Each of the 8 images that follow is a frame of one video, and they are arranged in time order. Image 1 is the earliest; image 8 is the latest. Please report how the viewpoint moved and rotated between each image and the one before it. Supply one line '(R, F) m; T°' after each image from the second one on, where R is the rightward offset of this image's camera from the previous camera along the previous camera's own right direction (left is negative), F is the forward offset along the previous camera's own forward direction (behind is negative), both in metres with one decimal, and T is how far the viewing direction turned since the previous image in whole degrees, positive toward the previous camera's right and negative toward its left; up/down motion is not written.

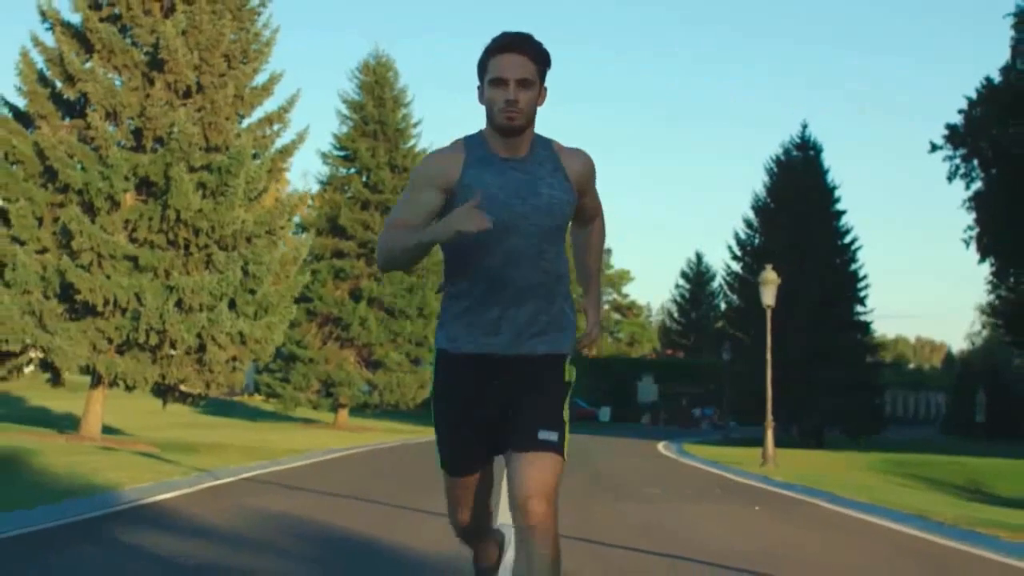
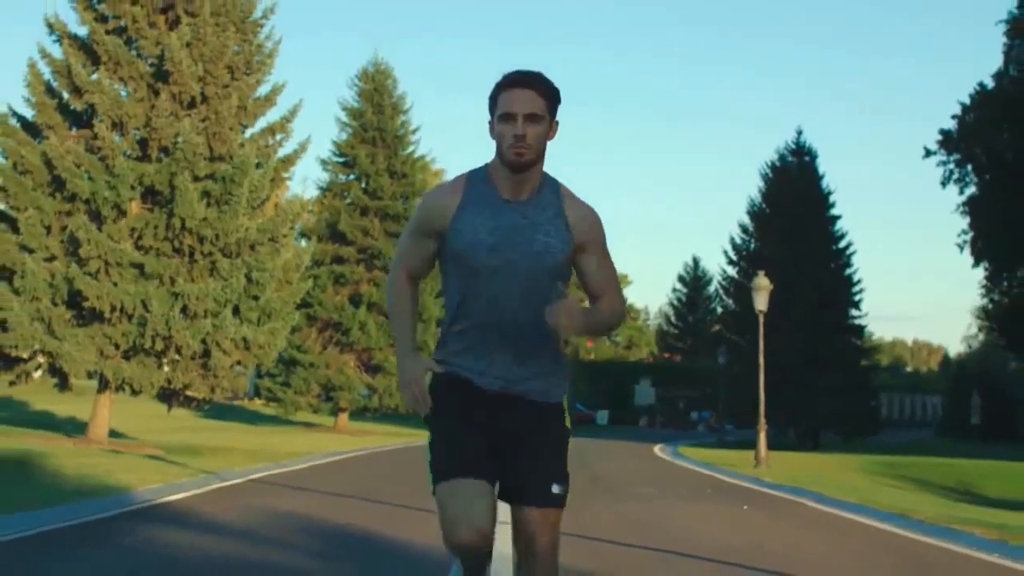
(0.0, -0.5) m; 0°
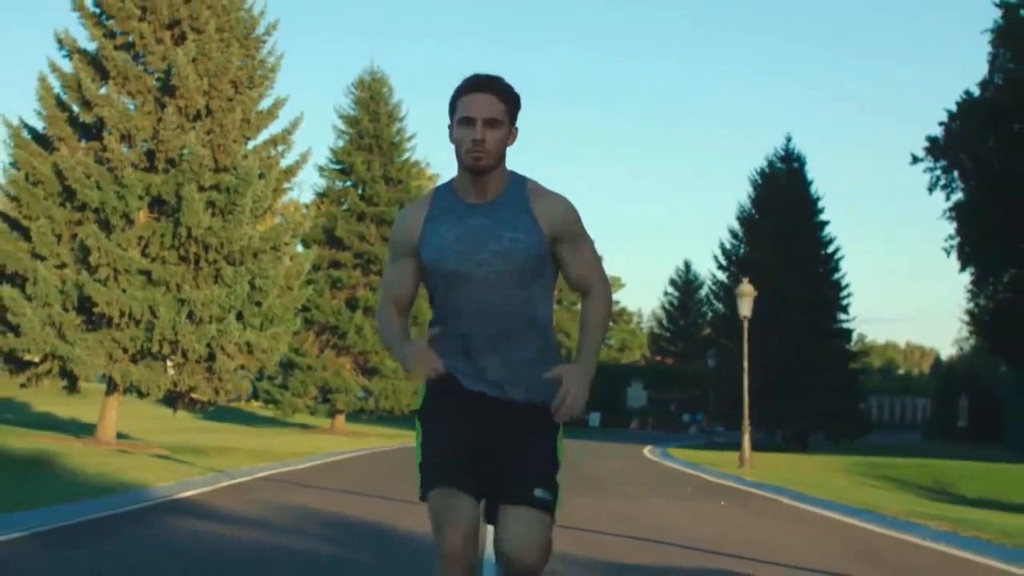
(0.0, -1.0) m; 0°
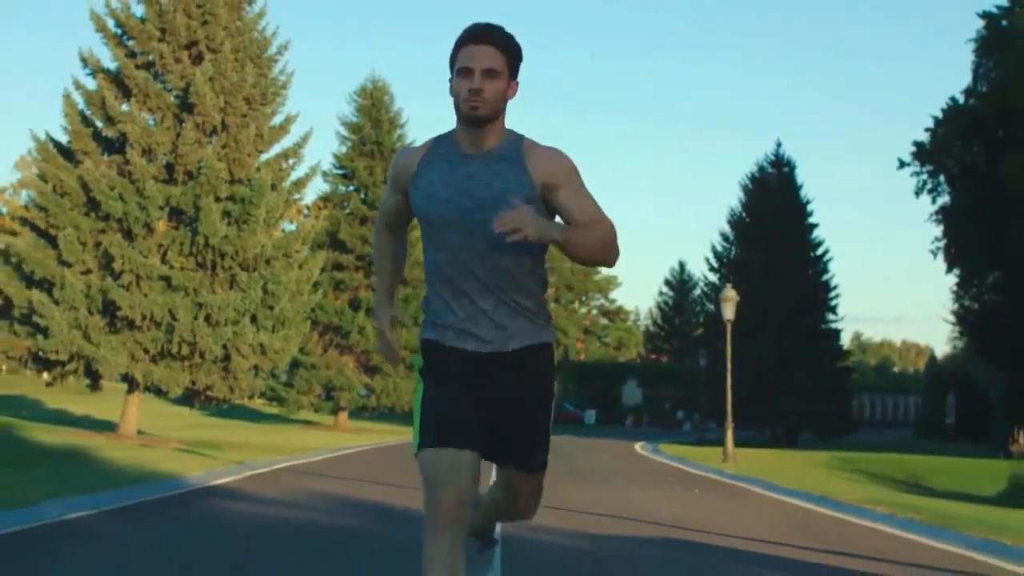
(0.0, -1.7) m; 0°
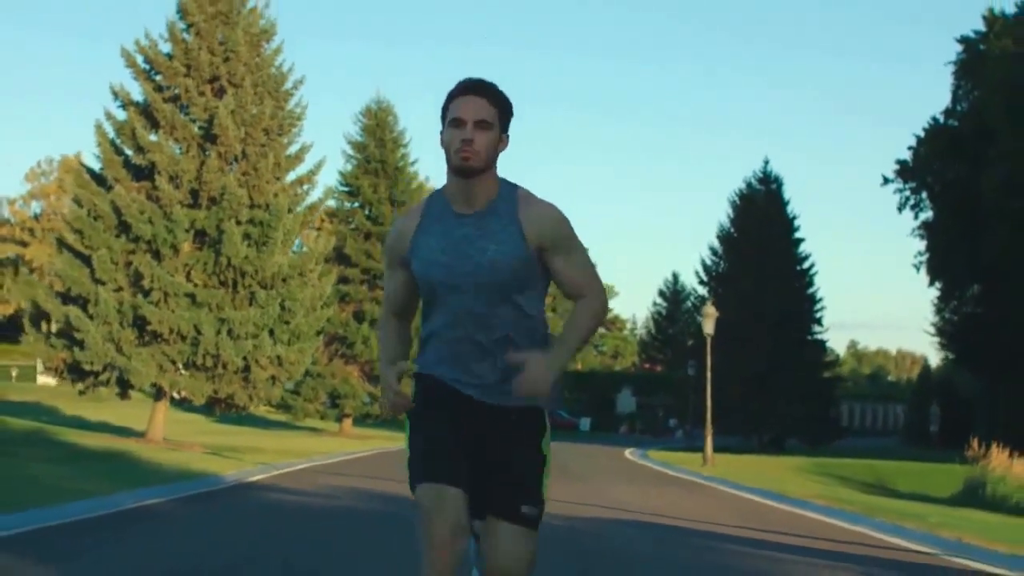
(0.0, -2.4) m; 0°
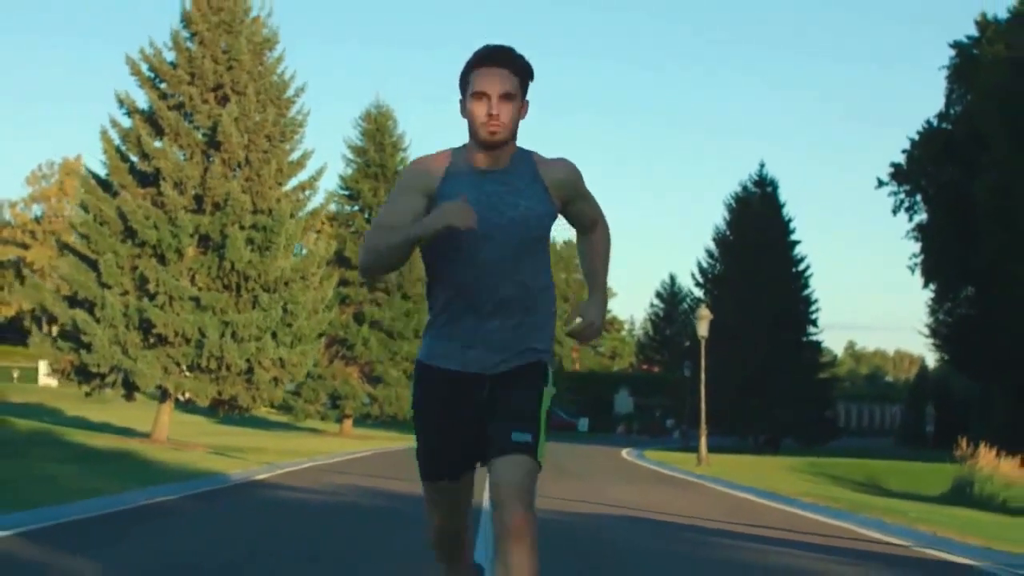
(0.0, -0.6) m; 0°
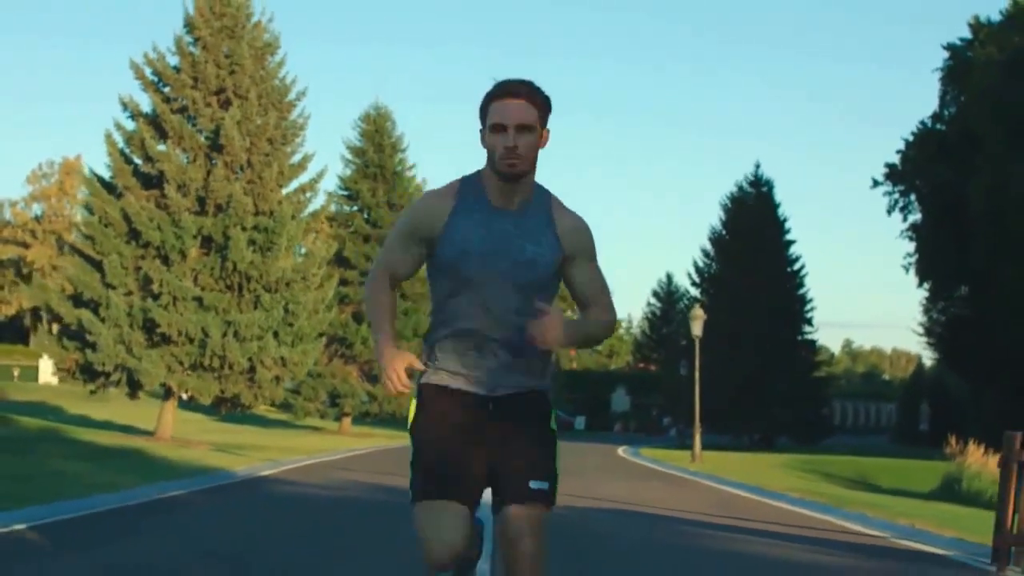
(0.0, -0.6) m; 0°
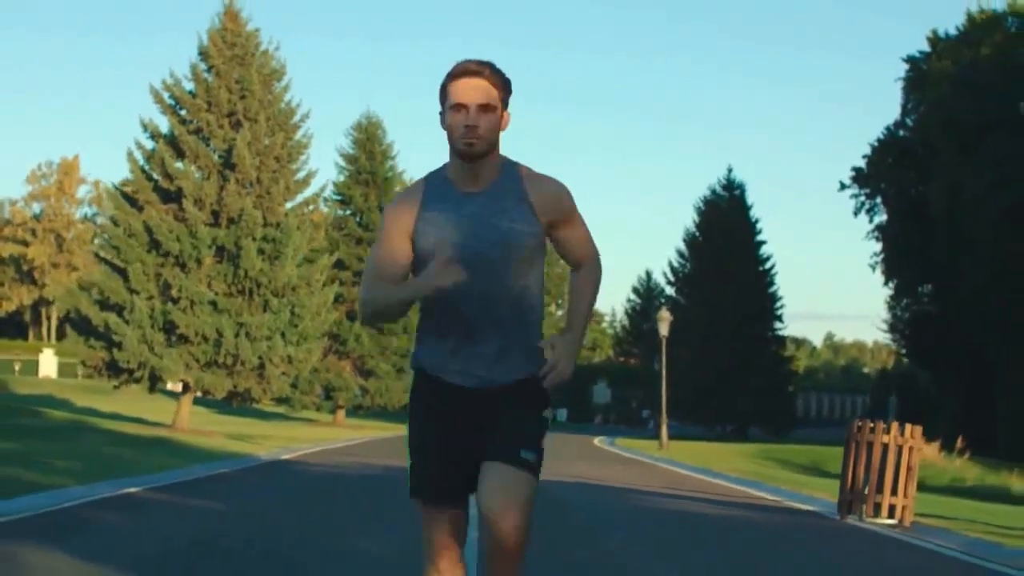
(0.0, -3.4) m; +1°
